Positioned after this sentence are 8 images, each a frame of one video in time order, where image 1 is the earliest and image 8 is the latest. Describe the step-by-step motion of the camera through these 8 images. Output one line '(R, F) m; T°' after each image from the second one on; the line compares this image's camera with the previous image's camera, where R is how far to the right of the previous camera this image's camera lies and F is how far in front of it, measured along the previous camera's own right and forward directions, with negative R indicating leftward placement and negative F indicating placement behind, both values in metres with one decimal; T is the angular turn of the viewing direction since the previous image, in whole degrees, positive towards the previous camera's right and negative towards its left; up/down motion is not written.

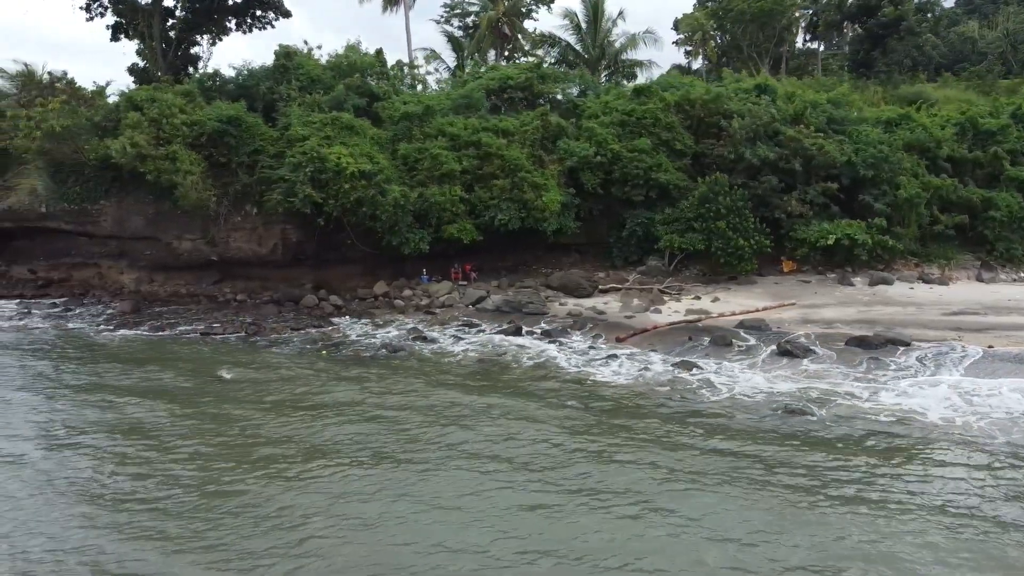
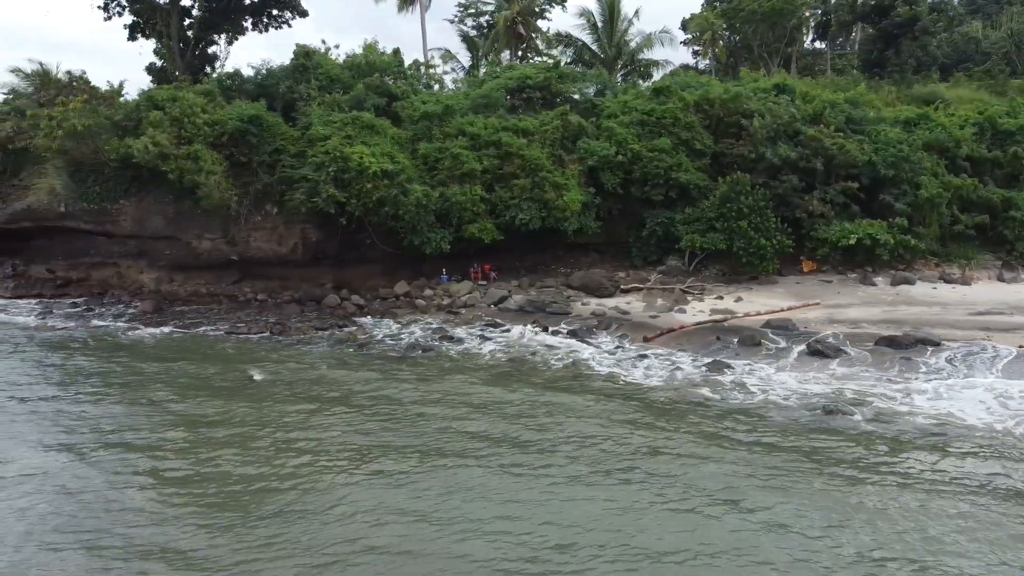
(-0.5, 0.0) m; 0°
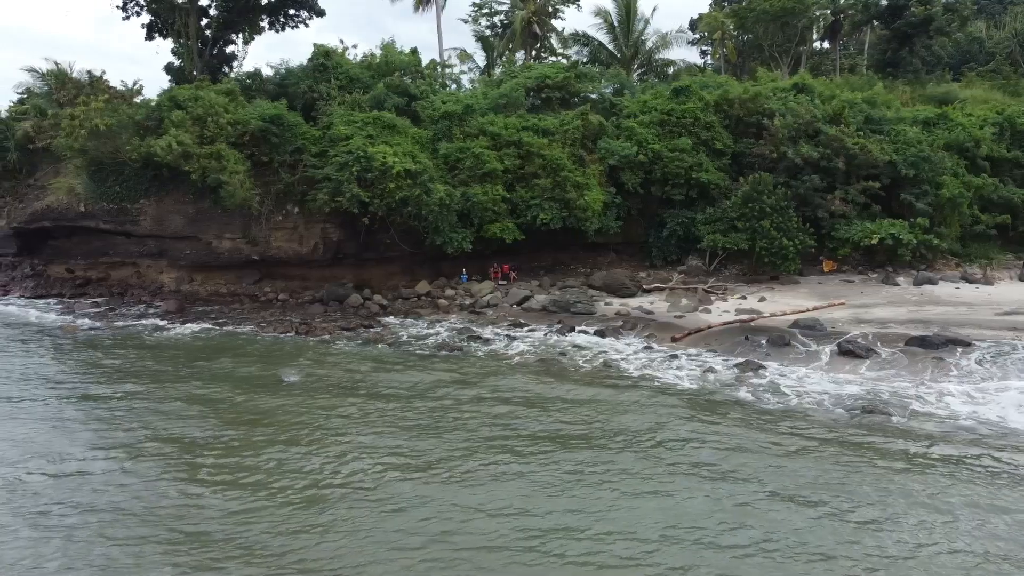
(-0.5, 0.0) m; 0°
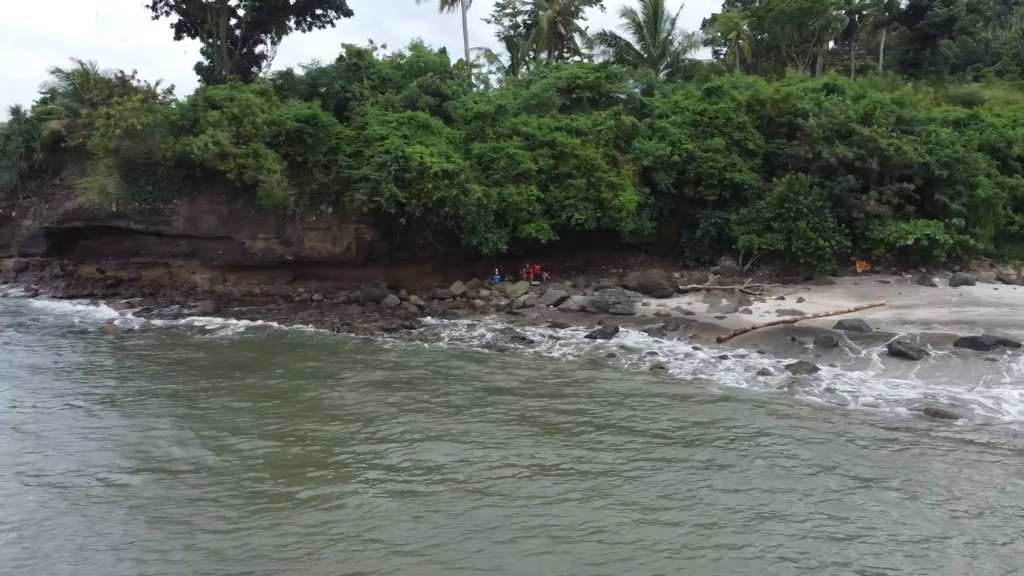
(-0.9, 0.0) m; 0°
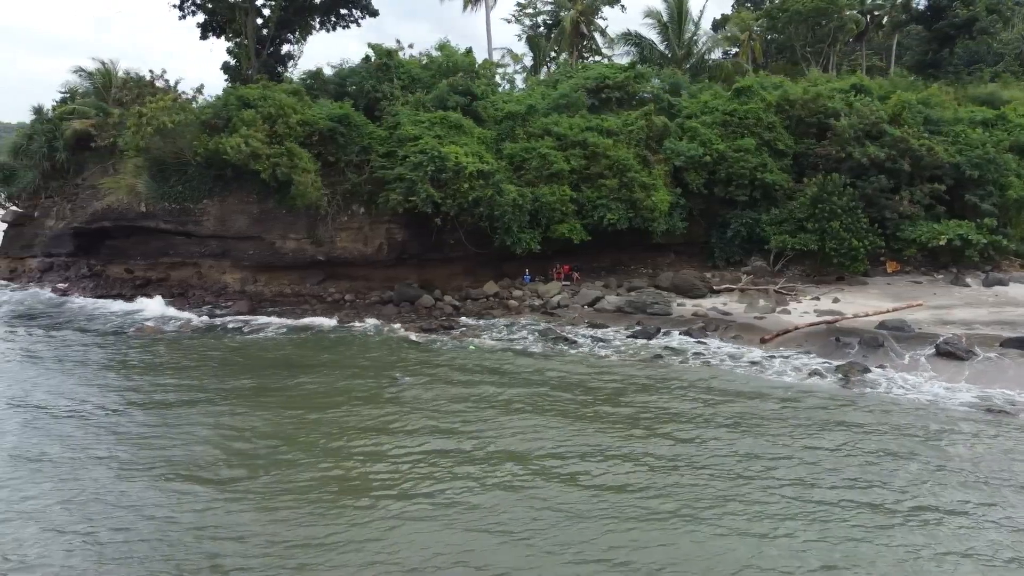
(-0.9, 0.0) m; 0°
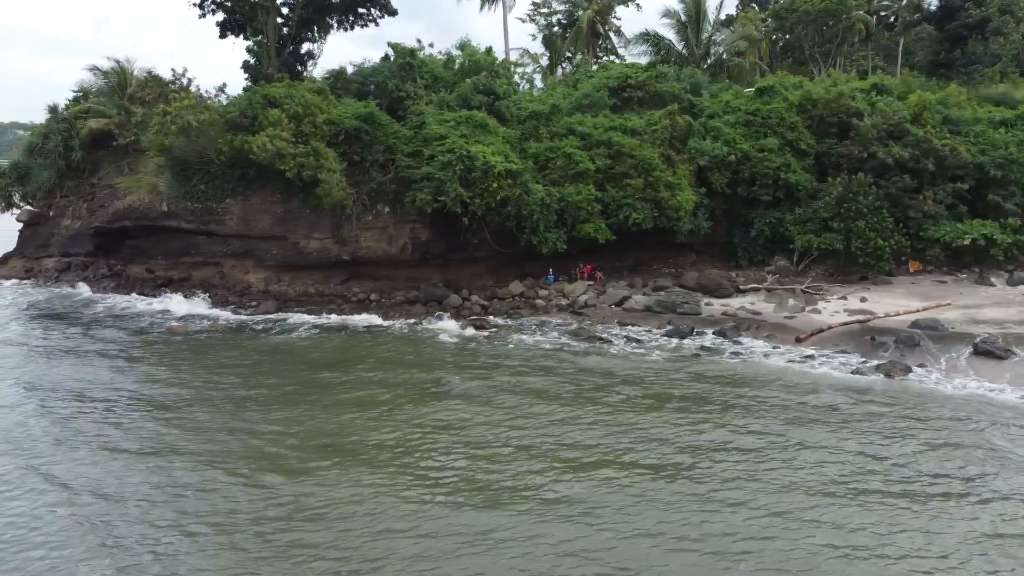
(-0.8, 0.0) m; 0°
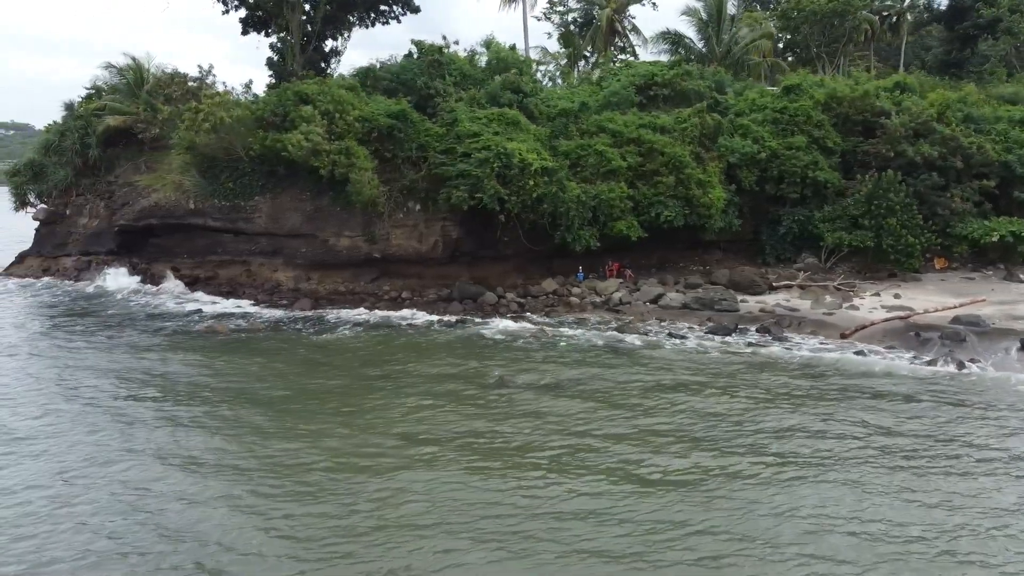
(-1.1, +0.1) m; +1°
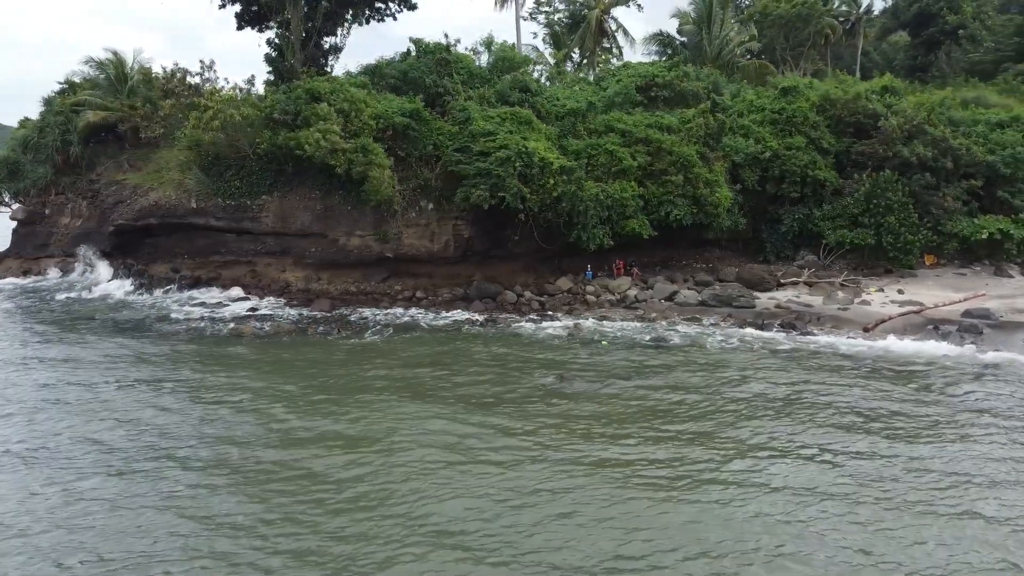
(-1.8, 0.0) m; +4°
